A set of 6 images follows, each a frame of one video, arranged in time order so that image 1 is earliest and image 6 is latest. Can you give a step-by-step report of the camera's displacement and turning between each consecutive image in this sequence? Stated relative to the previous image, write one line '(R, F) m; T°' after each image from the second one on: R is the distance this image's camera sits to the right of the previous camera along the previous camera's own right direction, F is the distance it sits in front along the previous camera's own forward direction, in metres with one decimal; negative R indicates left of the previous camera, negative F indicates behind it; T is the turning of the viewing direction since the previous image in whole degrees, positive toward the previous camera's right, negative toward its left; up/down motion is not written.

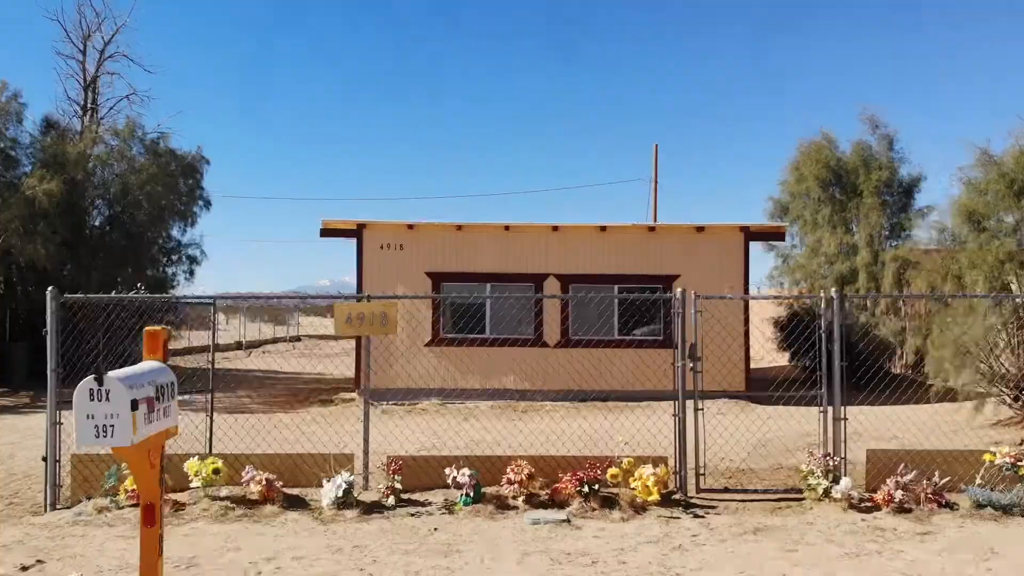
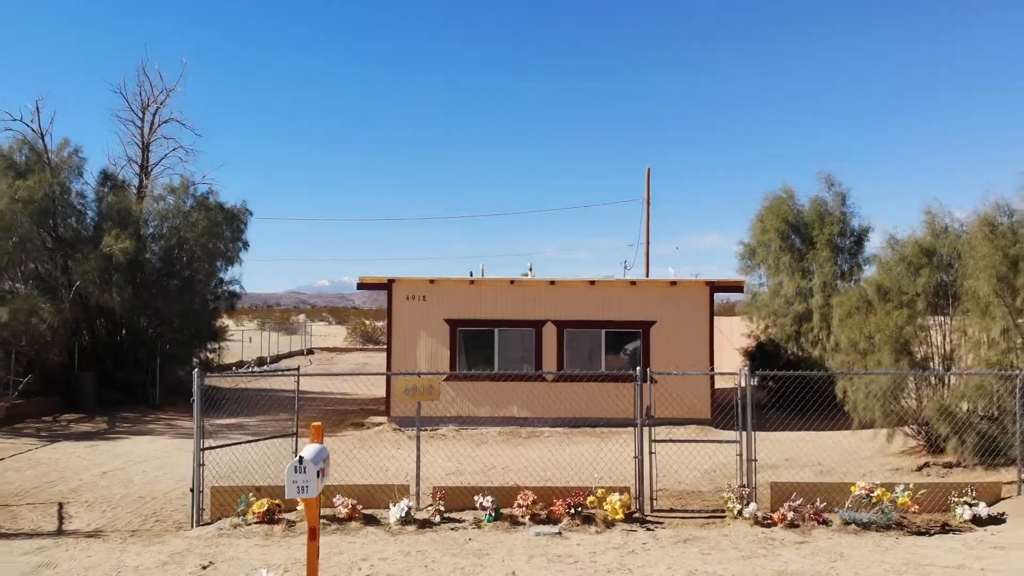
(-0.1, -1.4) m; 0°
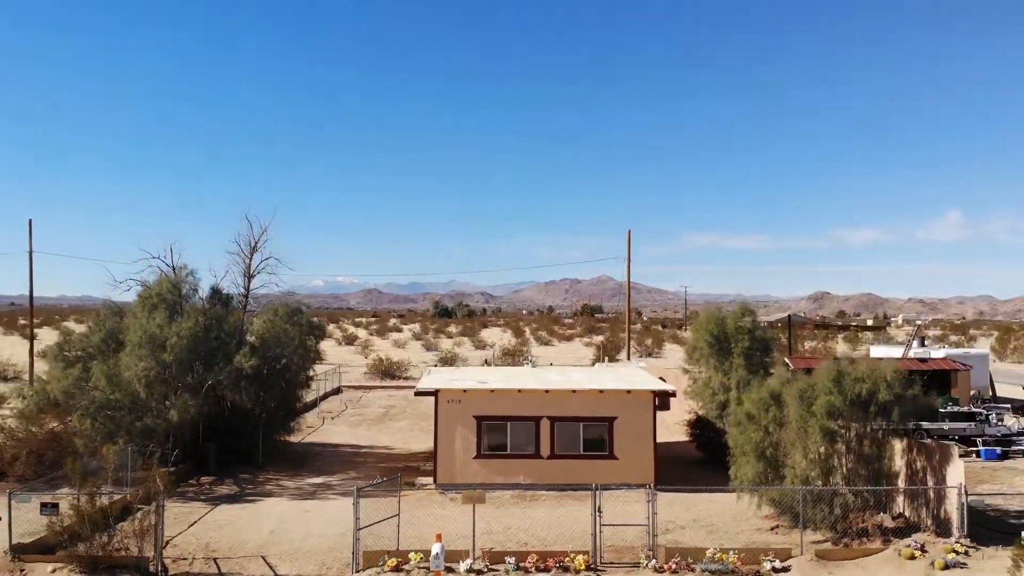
(-0.2, -4.2) m; 0°
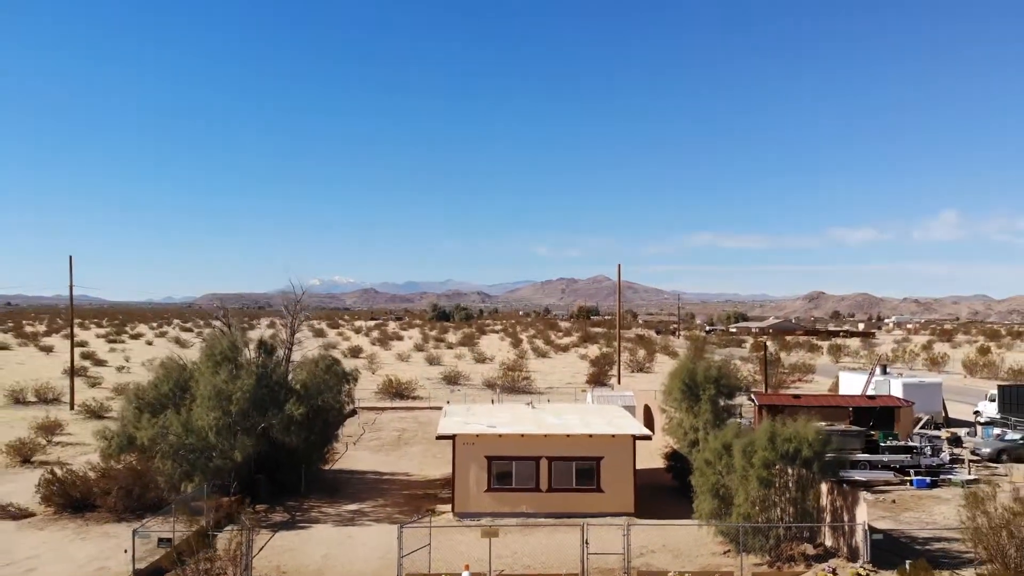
(-0.2, -2.8) m; 0°
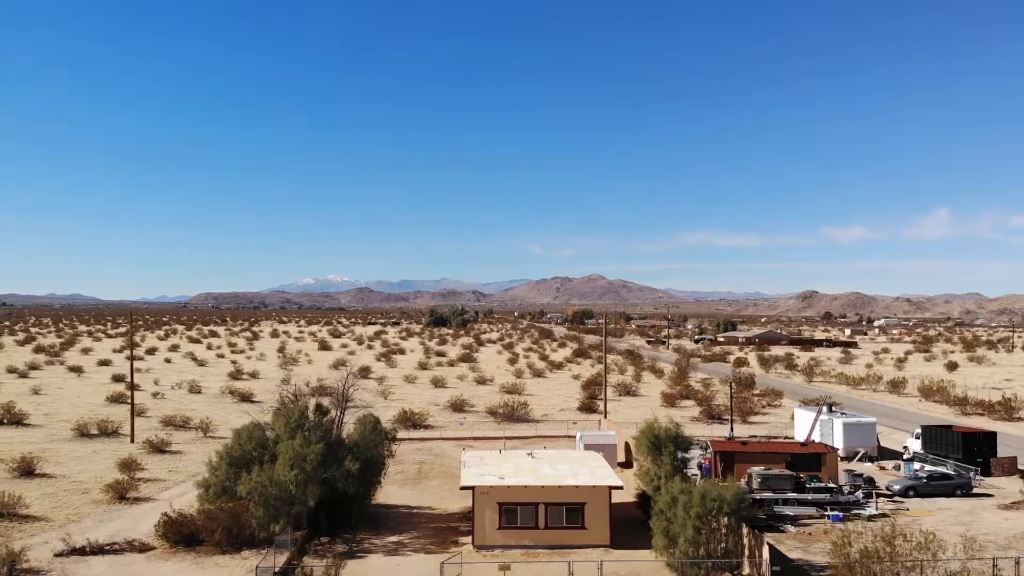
(-0.3, -5.2) m; 0°
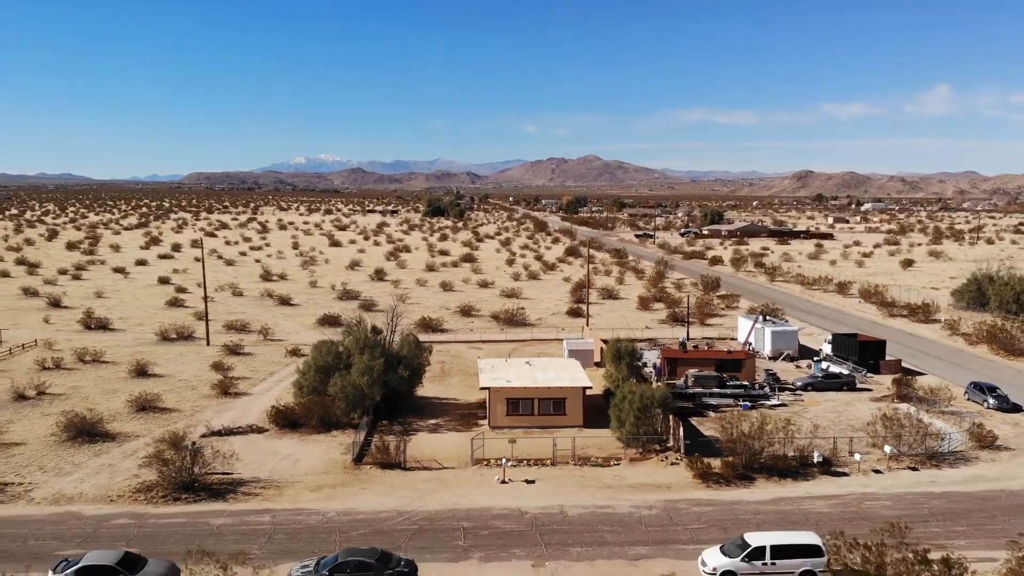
(-0.4, -8.3) m; 0°
